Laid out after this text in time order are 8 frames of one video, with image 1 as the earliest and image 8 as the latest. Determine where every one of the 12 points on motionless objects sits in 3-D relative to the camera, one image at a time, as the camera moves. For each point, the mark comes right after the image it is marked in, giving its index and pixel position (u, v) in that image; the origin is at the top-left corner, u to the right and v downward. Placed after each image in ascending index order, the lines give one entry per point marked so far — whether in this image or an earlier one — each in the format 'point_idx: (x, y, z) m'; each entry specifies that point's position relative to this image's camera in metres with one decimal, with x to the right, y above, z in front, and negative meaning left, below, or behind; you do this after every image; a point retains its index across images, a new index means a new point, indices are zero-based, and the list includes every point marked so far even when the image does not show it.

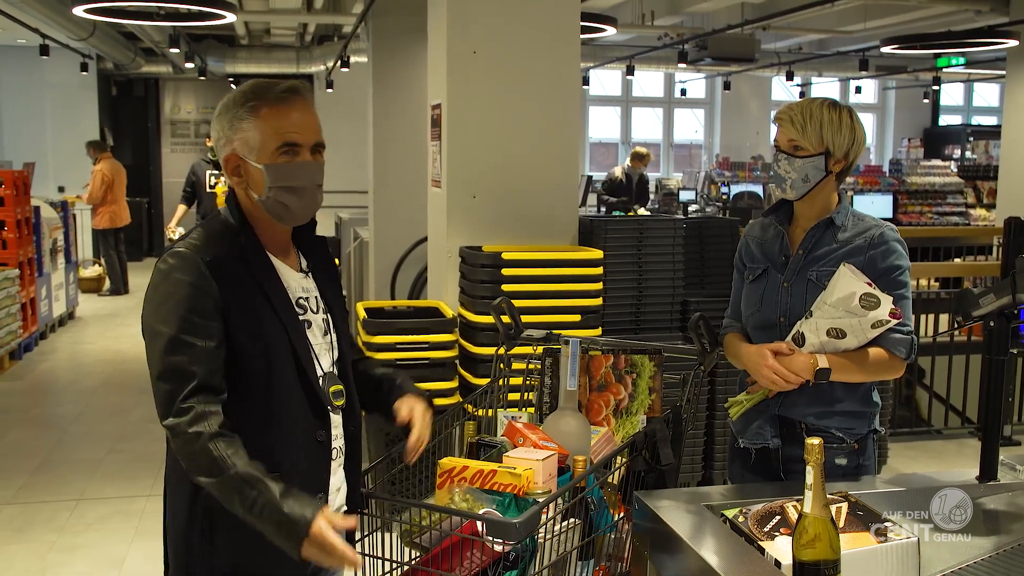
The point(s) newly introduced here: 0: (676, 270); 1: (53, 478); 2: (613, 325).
0: (+0.5, +0.1, +4.6) m
1: (-1.5, -0.6, +4.7) m
2: (+0.3, -0.1, +4.6) m
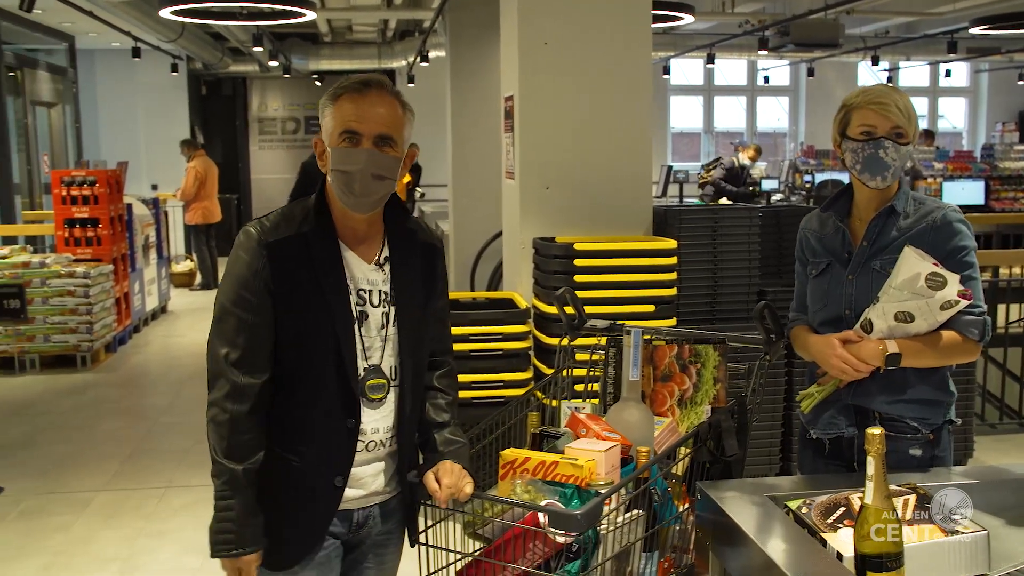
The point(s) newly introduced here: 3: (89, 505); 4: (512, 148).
0: (+0.7, +0.1, +4.5) m
1: (-1.2, -0.6, +4.8) m
2: (+0.5, -0.1, +4.5) m
3: (-1.3, -0.7, +4.6) m
4: (0.0, +0.4, +4.6) m
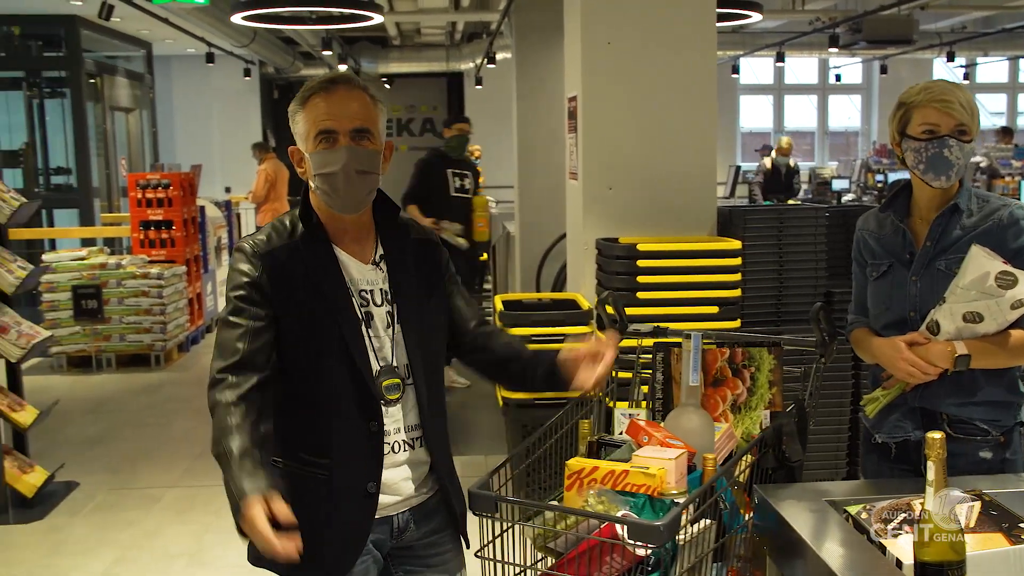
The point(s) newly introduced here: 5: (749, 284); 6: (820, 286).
0: (+0.9, +0.1, +4.4) m
1: (-1.0, -0.6, +4.9) m
2: (+0.7, -0.1, +4.5) m
3: (-1.1, -0.7, +4.6) m
4: (+0.2, +0.4, +4.6) m
5: (+0.7, 0.0, +4.4) m
6: (+0.9, 0.0, +4.4) m
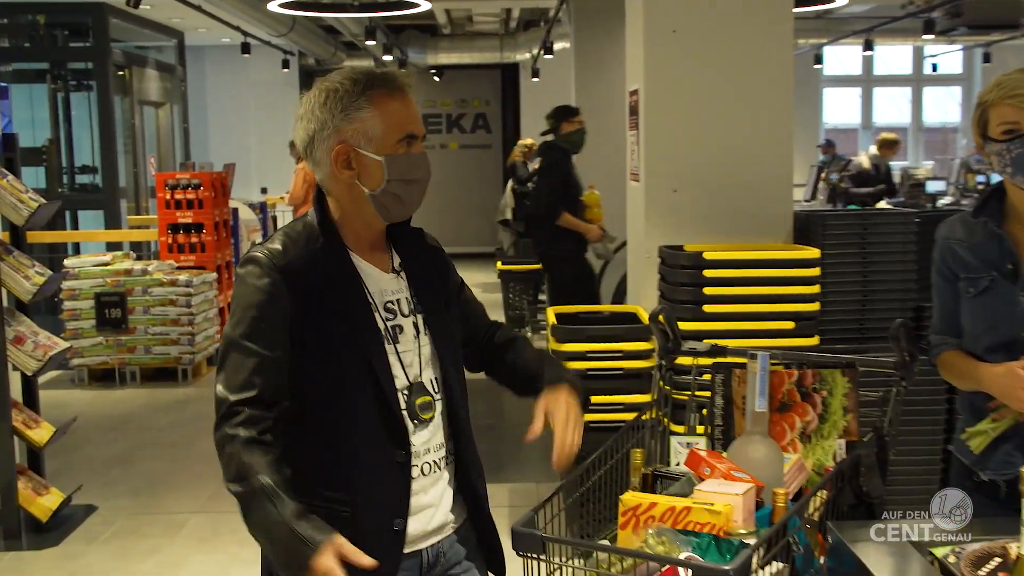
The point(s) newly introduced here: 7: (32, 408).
0: (+1.1, 0.0, +3.9) m
1: (-0.8, -0.6, +4.5) m
2: (+0.9, -0.1, +4.0) m
3: (-1.0, -0.7, +4.3) m
4: (+0.4, +0.4, +4.1) m
5: (+0.8, 0.0, +3.9) m
6: (+1.1, 0.0, +3.9) m
7: (-1.5, -0.4, +4.4) m
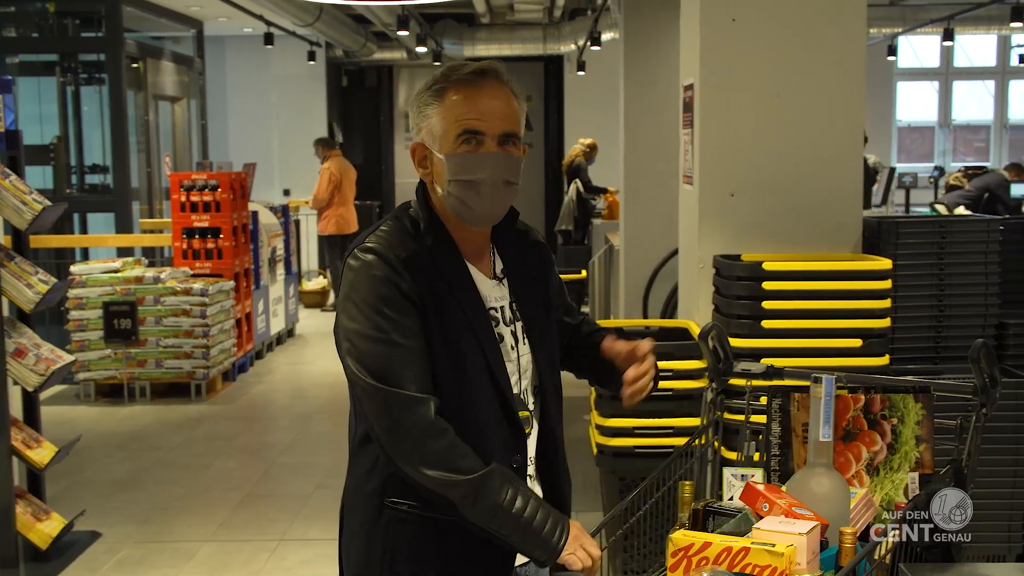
0: (+1.2, 0.0, +3.5) m
1: (-0.7, -0.6, +4.2) m
2: (+1.0, -0.2, +3.6) m
3: (-0.9, -0.7, +3.9) m
4: (+0.5, +0.4, +3.7) m
5: (+0.9, -0.1, +3.5) m
6: (+1.2, -0.1, +3.5) m
7: (-1.3, -0.4, +4.1) m
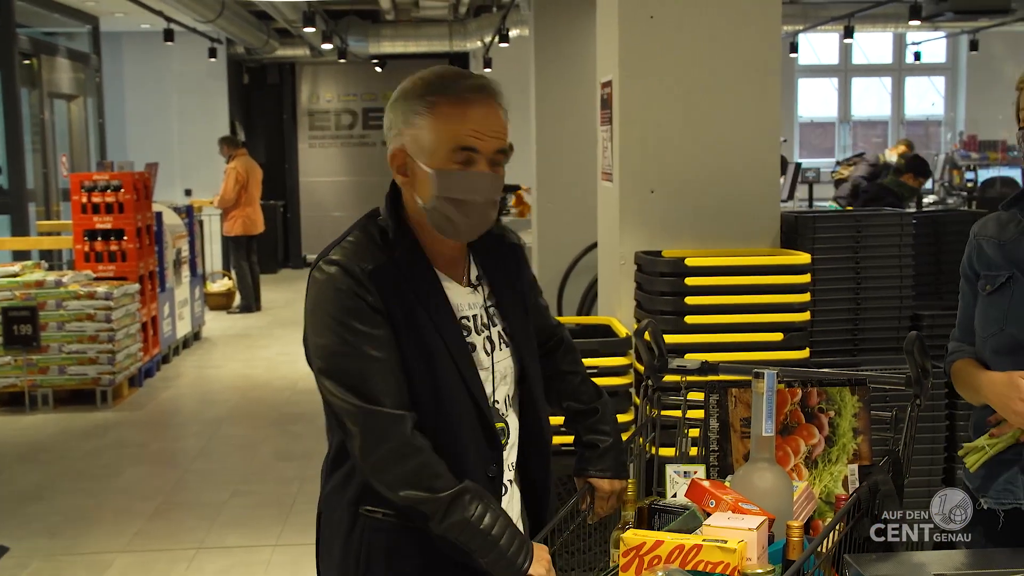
0: (+1.0, 0.0, +3.6) m
1: (-0.9, -0.6, +4.1) m
2: (+0.8, -0.1, +3.7) m
3: (-1.1, -0.7, +3.8) m
4: (+0.2, +0.4, +3.8) m
5: (+0.8, 0.0, +3.6) m
6: (+1.0, -0.1, +3.7) m
7: (-1.6, -0.4, +4.0) m
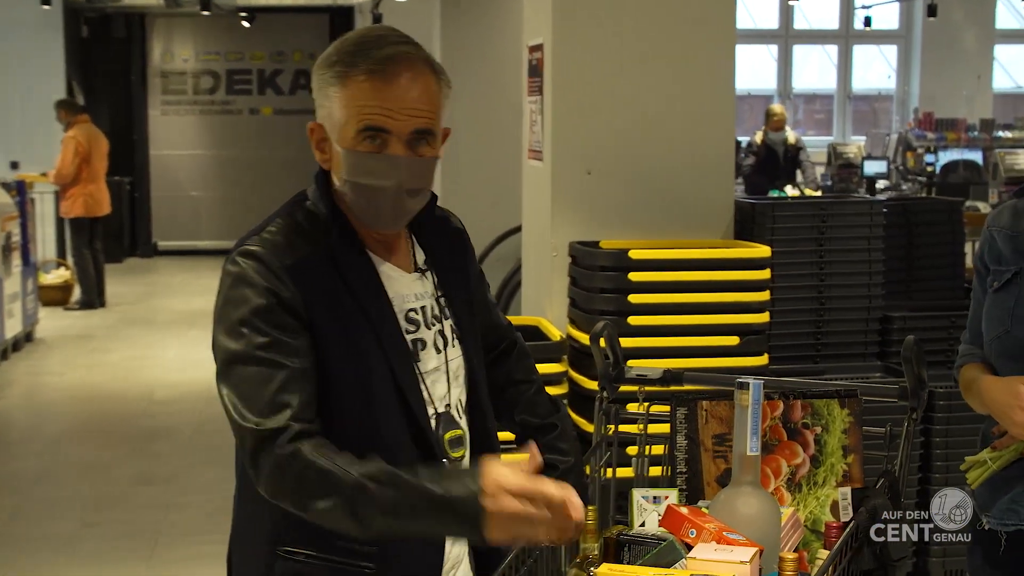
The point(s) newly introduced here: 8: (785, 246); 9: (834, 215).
0: (+0.8, 0.0, +3.3) m
1: (-1.2, -0.6, +3.4) m
2: (+0.6, -0.1, +3.3) m
3: (-1.2, -0.7, +3.1) m
4: (+0.1, +0.4, +3.3) m
5: (+0.6, 0.0, +3.2) m
6: (+0.8, 0.0, +3.3) m
7: (-1.8, -0.4, +3.2) m
8: (+0.6, +0.1, +3.2) m
9: (+0.7, +0.2, +3.2) m
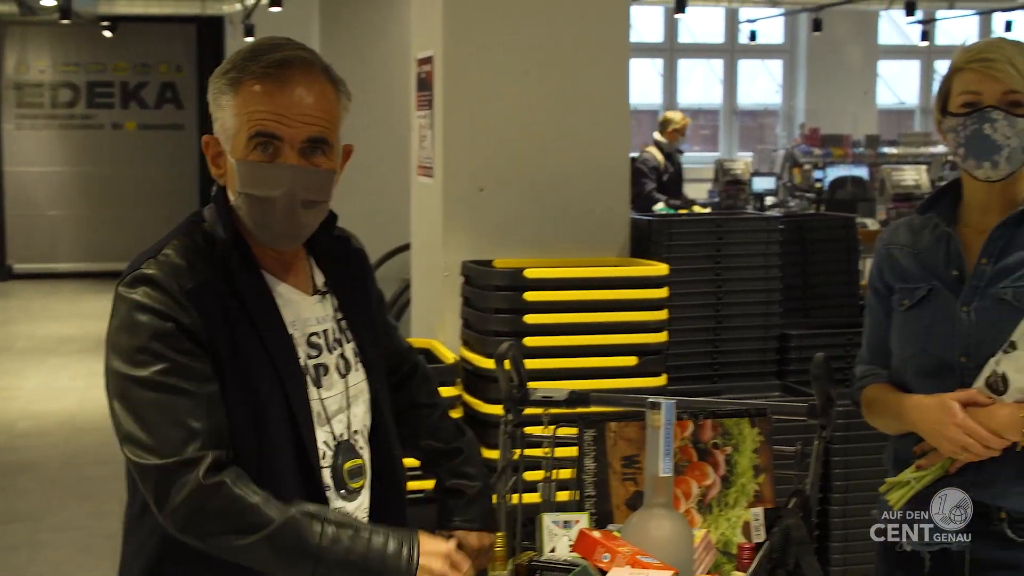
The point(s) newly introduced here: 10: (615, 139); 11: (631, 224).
0: (+0.6, 0.0, +3.2) m
1: (-1.4, -0.7, +3.1) m
2: (+0.4, -0.2, +3.2) m
3: (-1.4, -0.8, +2.9) m
4: (-0.2, +0.3, +3.2) m
5: (+0.3, -0.1, +3.2) m
6: (+0.6, -0.1, +3.2) m
7: (-2.0, -0.5, +2.8) m
8: (+0.4, +0.1, +3.2) m
9: (+0.5, +0.1, +3.2) m
10: (+0.2, +0.3, +3.2) m
11: (+0.2, +0.2, +3.3) m
